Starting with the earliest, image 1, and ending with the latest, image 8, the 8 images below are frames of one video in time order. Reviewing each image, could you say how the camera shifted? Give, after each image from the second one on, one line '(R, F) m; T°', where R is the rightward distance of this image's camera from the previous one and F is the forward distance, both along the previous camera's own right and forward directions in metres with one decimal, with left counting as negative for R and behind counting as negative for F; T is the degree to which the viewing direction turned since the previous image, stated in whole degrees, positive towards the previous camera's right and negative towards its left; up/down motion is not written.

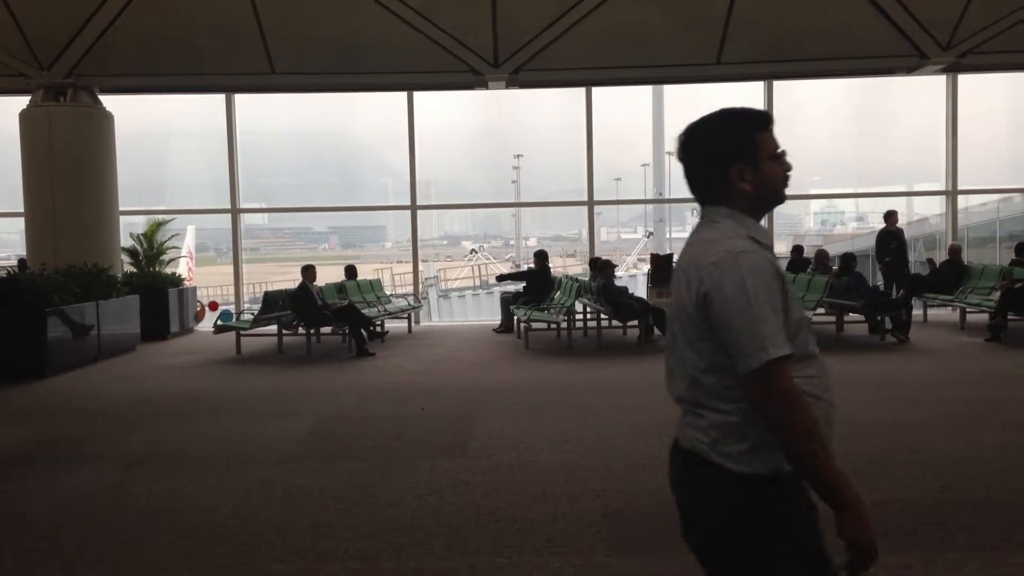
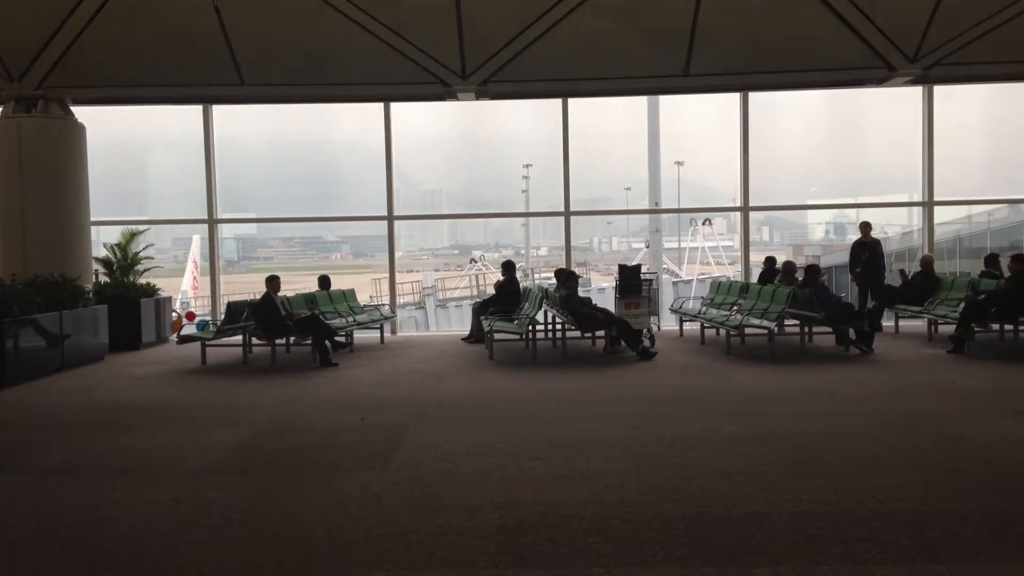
(+0.4, 0.0) m; 0°
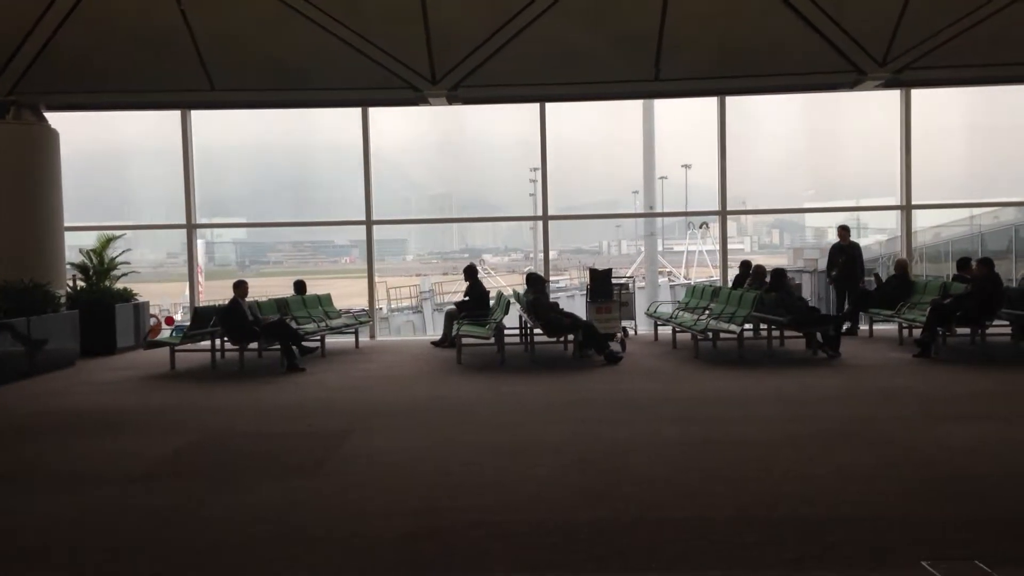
(+0.3, 0.0) m; 0°
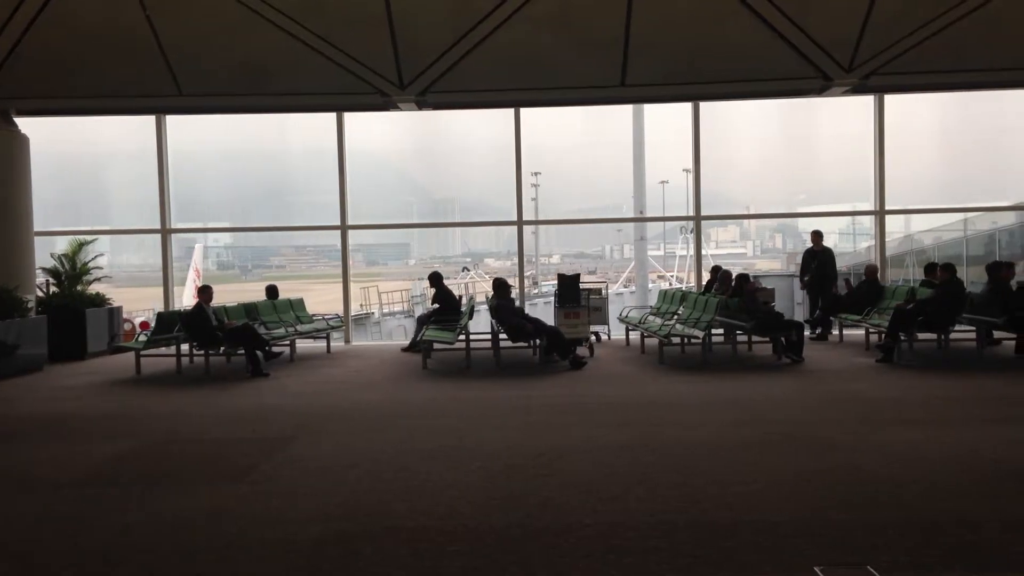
(+0.3, 0.0) m; 0°
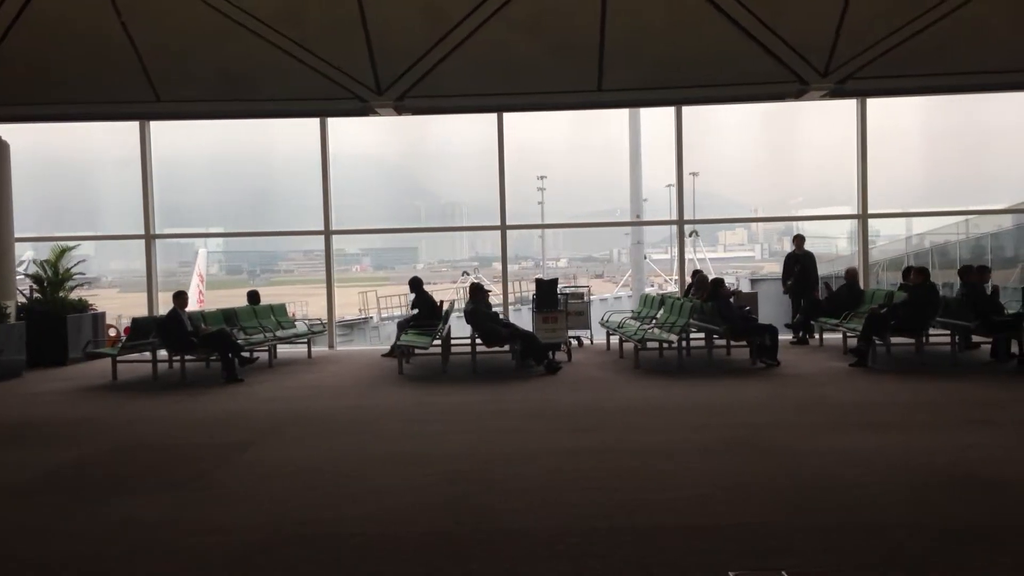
(+0.2, 0.0) m; 0°
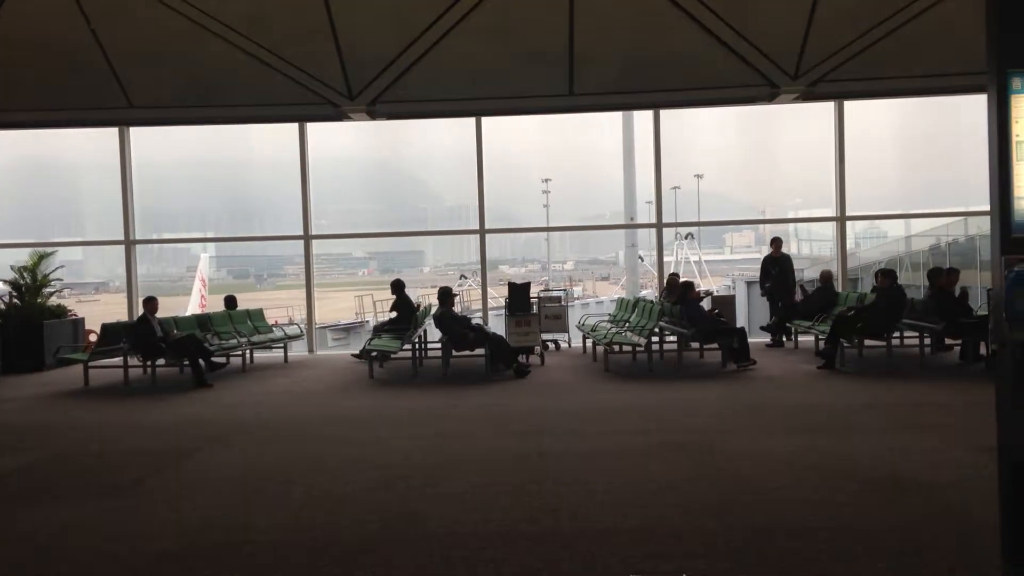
(+0.3, 0.0) m; 0°
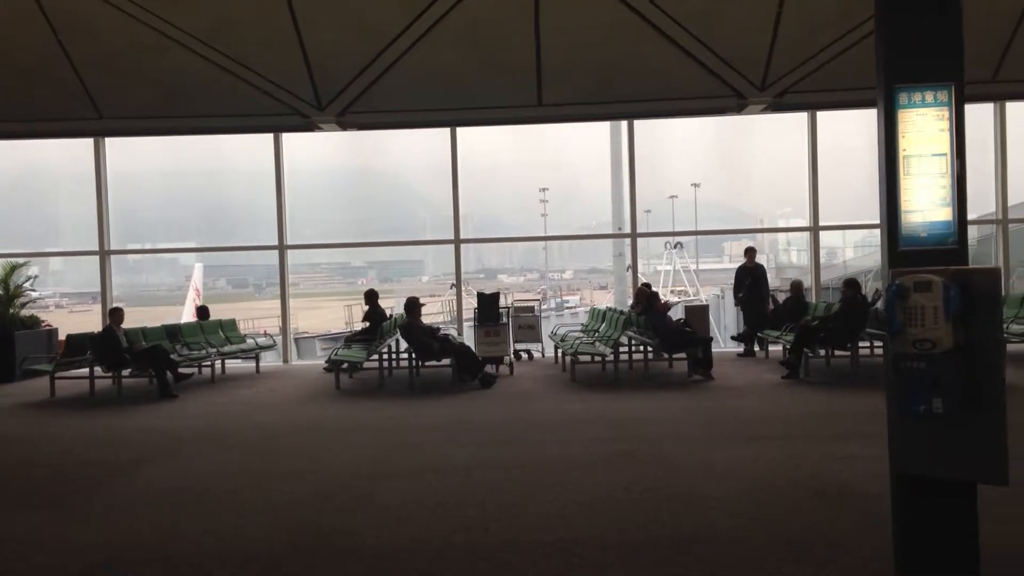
(+0.2, 0.0) m; 0°
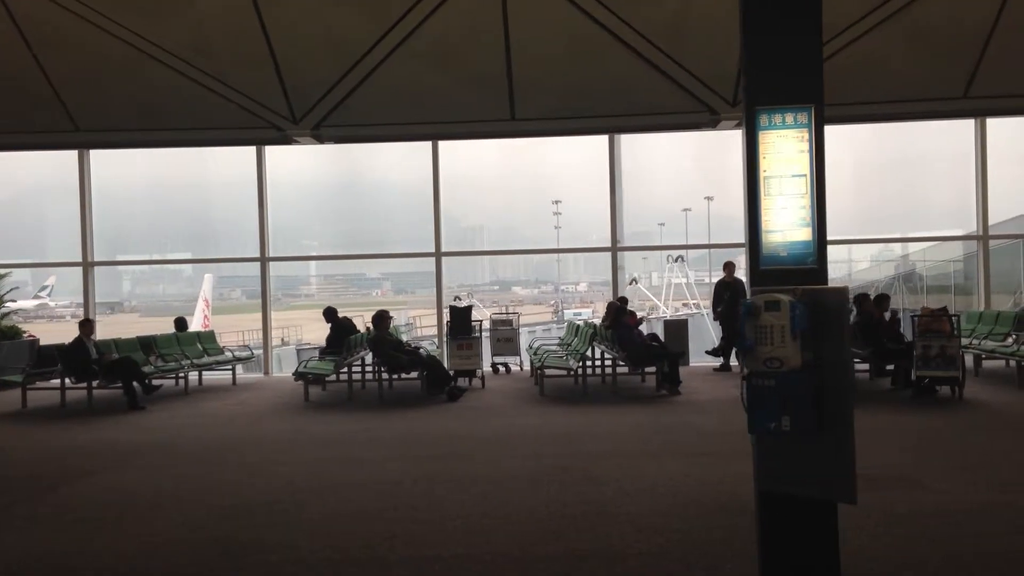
(+0.3, 0.0) m; 0°
